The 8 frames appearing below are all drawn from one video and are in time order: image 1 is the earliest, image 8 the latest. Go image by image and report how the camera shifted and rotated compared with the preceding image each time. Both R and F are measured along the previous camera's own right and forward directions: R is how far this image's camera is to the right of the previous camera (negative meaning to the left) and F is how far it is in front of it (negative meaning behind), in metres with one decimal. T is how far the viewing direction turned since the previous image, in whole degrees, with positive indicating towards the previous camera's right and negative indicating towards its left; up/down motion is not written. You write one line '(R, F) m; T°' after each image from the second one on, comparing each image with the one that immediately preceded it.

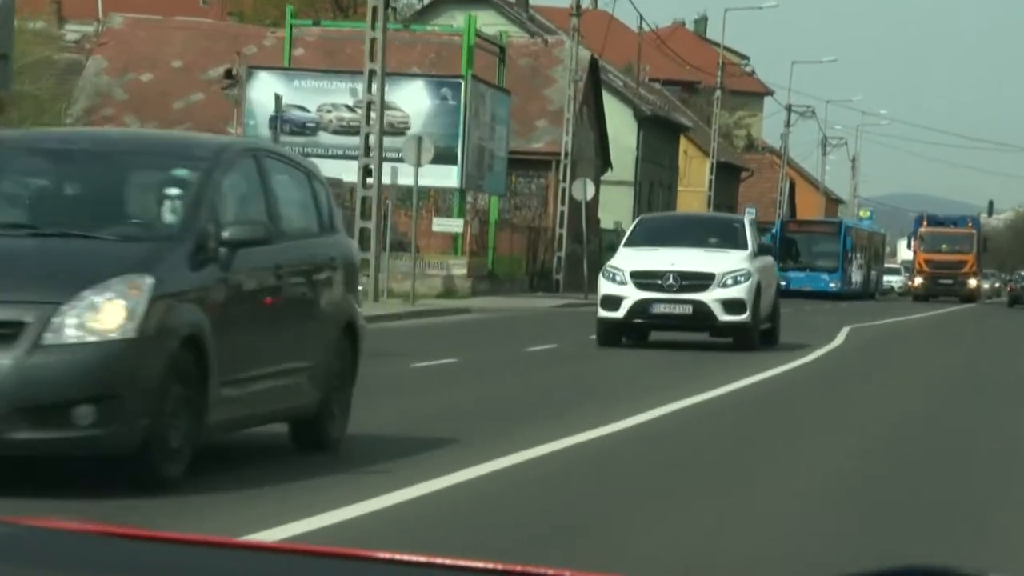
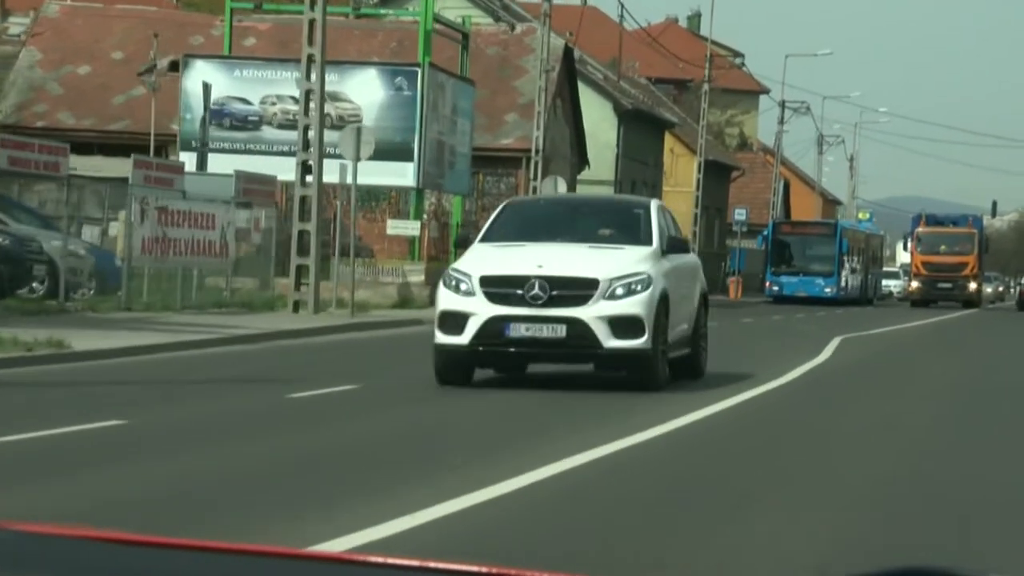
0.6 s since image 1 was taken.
(+1.1, +3.6) m; 0°
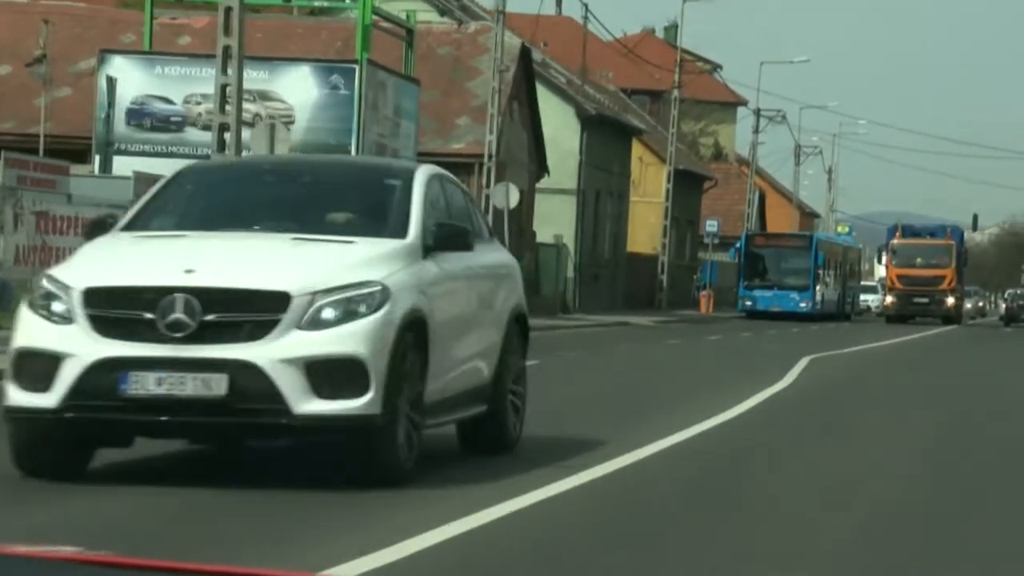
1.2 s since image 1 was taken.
(+1.0, +2.9) m; +1°
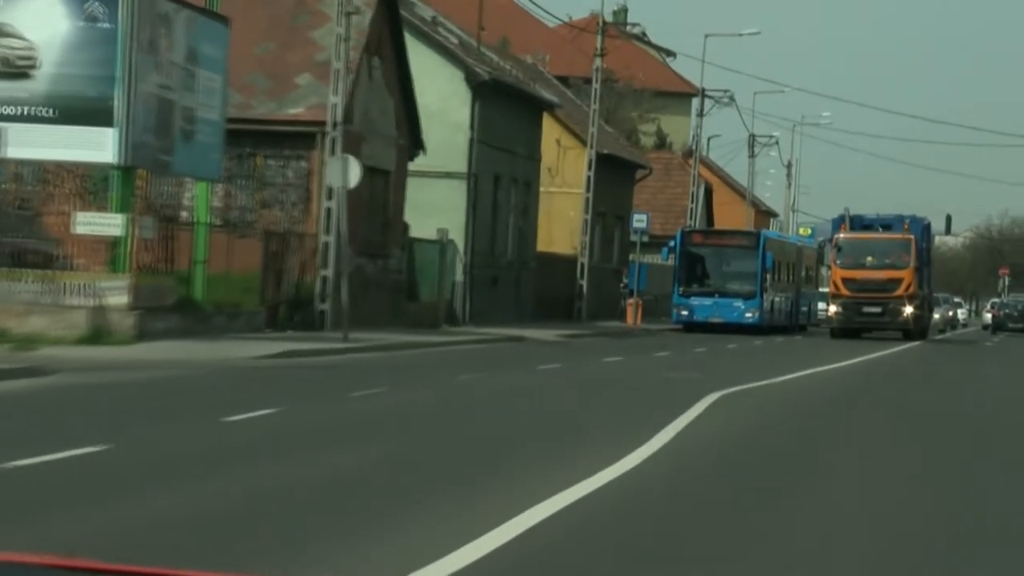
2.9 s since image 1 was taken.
(+3.0, +9.1) m; +1°
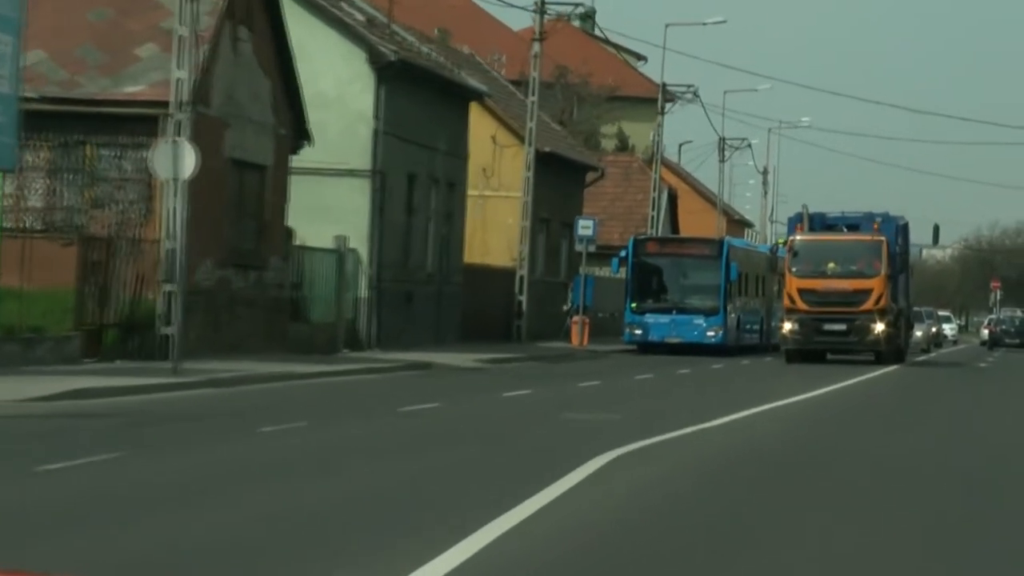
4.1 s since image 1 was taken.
(+2.0, +6.1) m; 0°
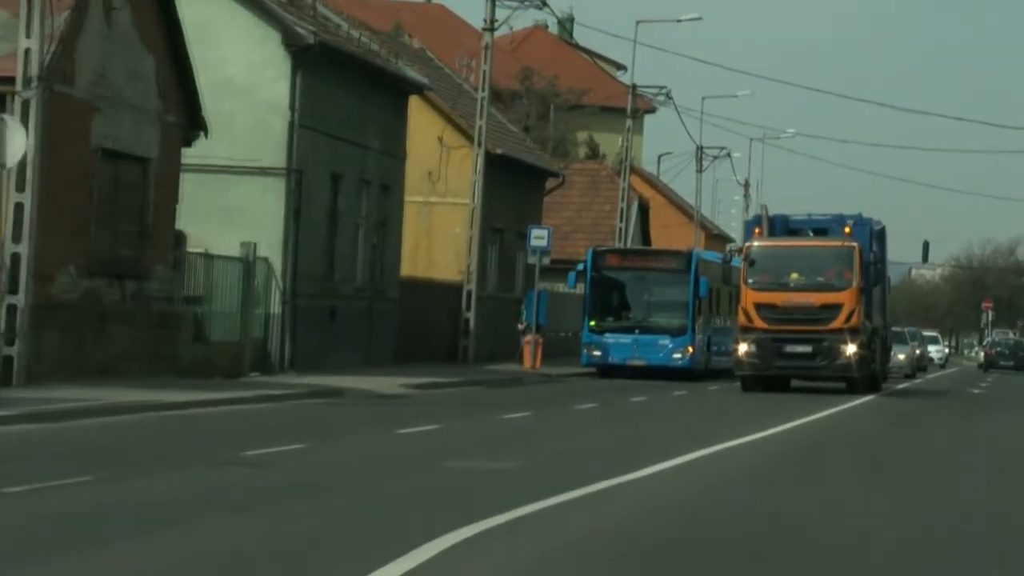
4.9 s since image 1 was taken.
(+1.5, +4.0) m; 0°
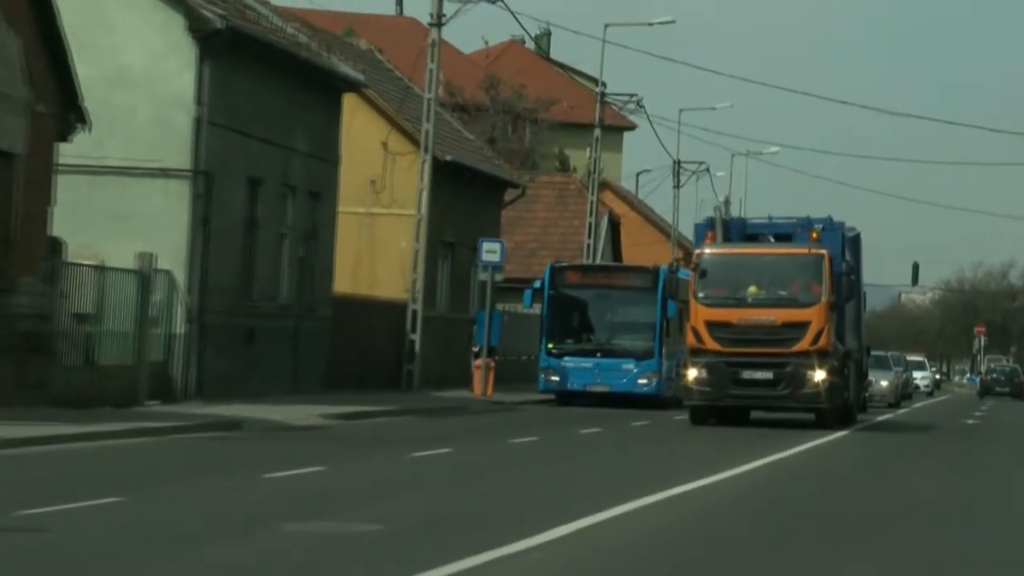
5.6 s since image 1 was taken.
(+1.2, +3.4) m; 0°
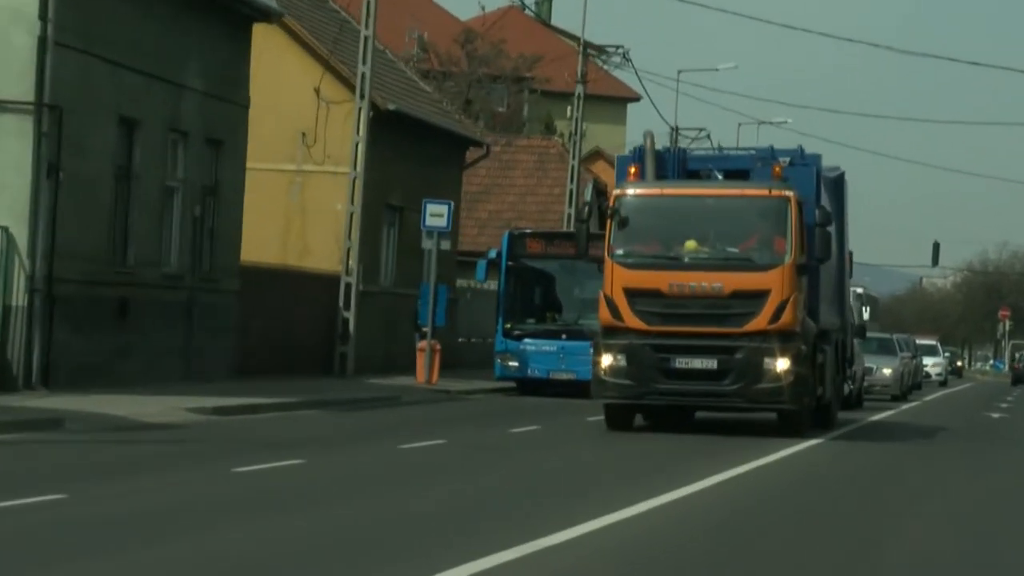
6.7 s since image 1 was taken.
(+1.8, +5.1) m; -1°
